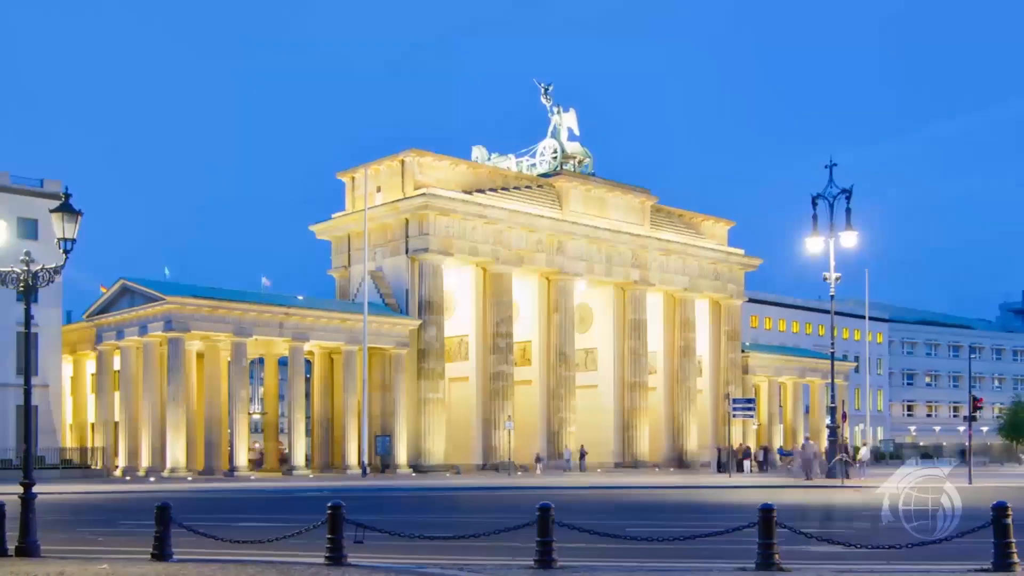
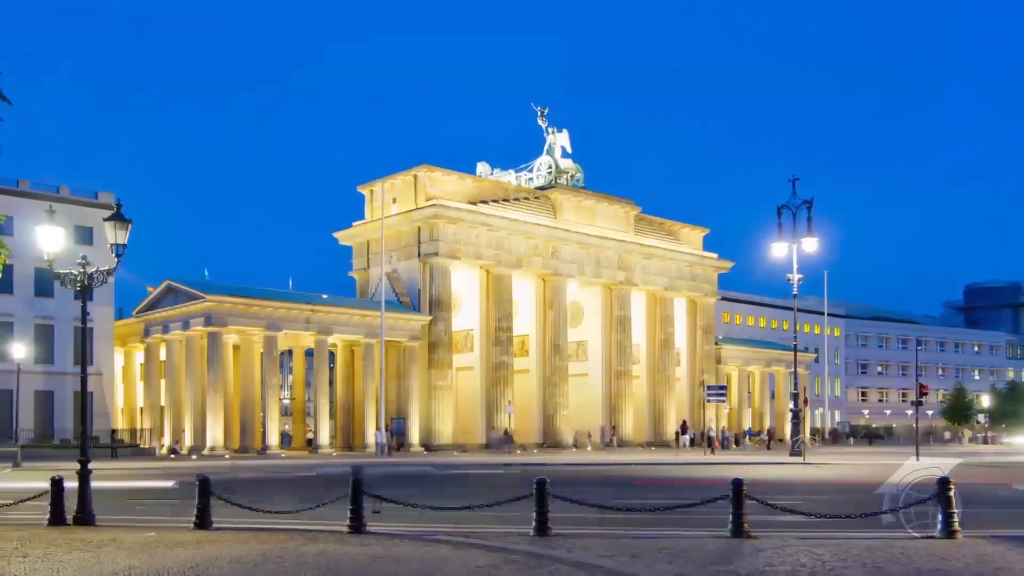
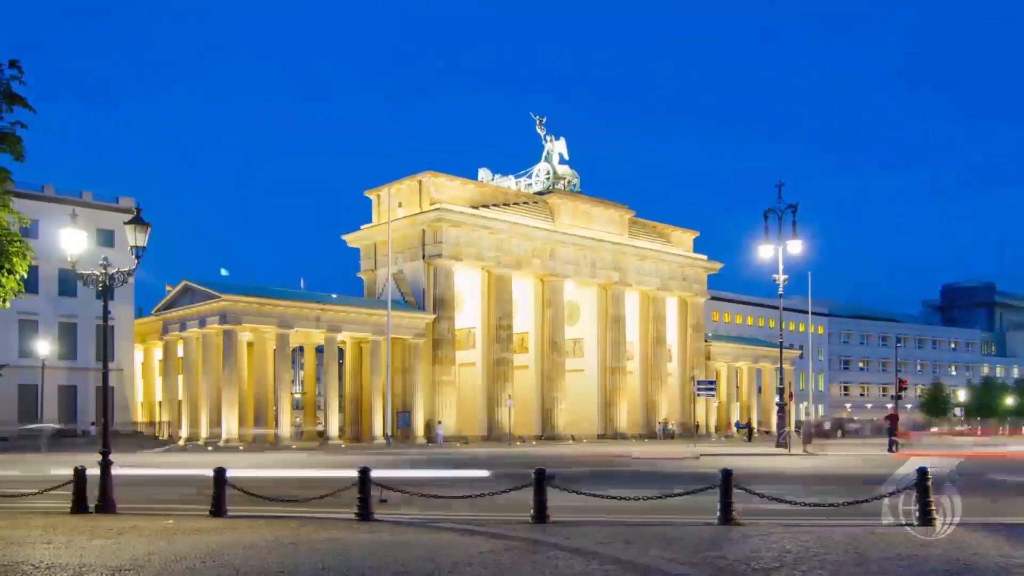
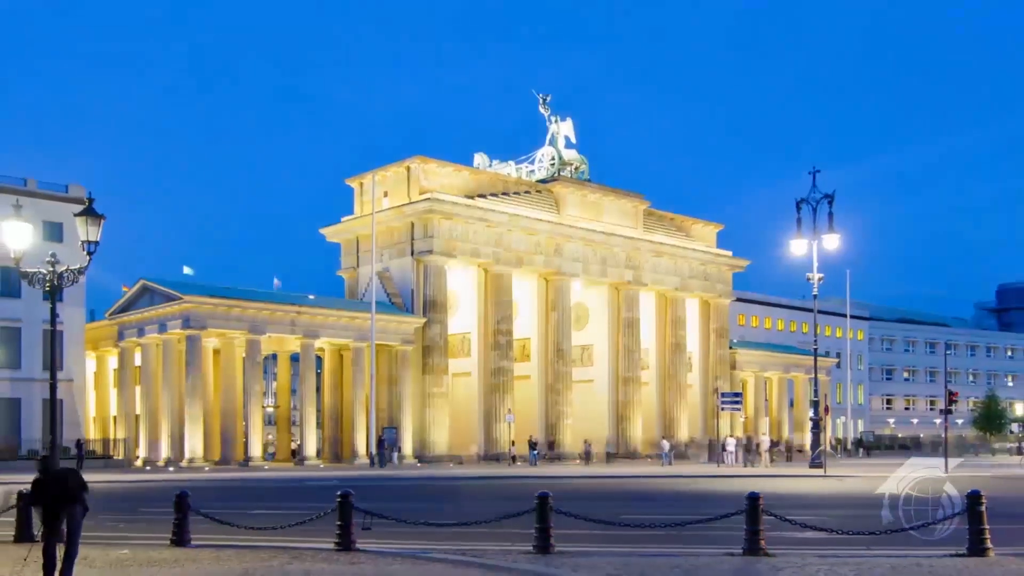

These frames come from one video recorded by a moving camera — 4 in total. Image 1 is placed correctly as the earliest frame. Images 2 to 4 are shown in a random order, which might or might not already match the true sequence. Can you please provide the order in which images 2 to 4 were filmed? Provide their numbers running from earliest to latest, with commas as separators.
4, 2, 3
